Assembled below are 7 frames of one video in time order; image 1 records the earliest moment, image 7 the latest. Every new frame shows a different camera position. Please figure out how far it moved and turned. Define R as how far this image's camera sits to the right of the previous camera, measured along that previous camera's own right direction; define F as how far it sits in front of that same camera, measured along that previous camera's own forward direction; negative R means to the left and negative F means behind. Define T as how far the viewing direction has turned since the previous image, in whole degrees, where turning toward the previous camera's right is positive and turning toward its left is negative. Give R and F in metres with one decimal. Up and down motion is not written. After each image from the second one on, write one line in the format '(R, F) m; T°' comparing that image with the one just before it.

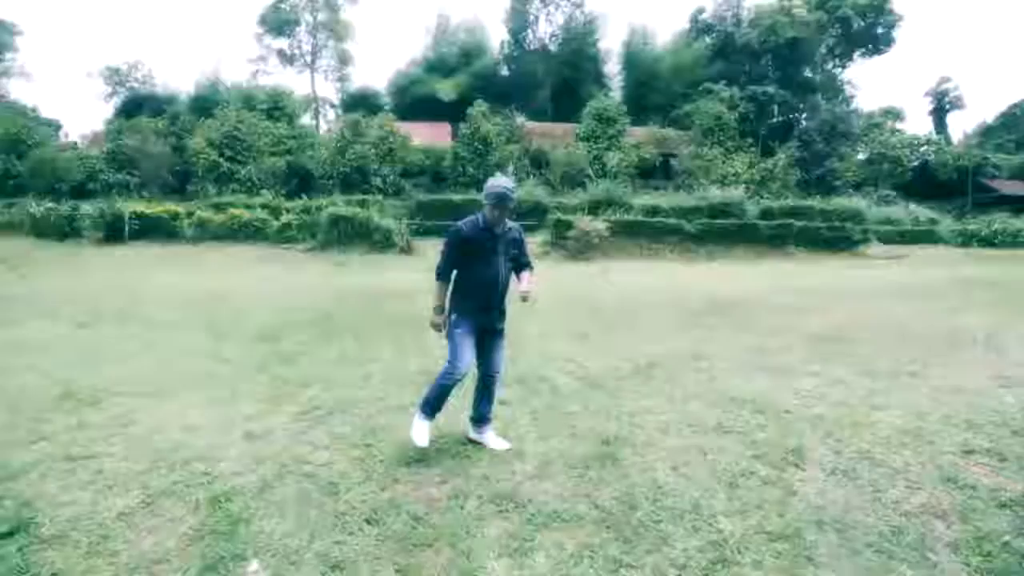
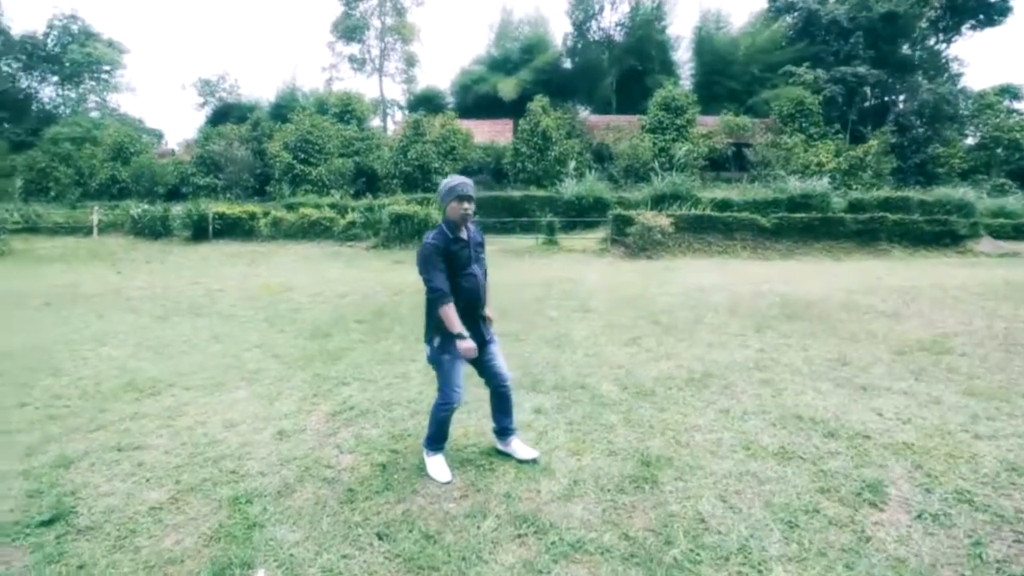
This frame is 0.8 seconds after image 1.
(+0.2, +0.3) m; -8°
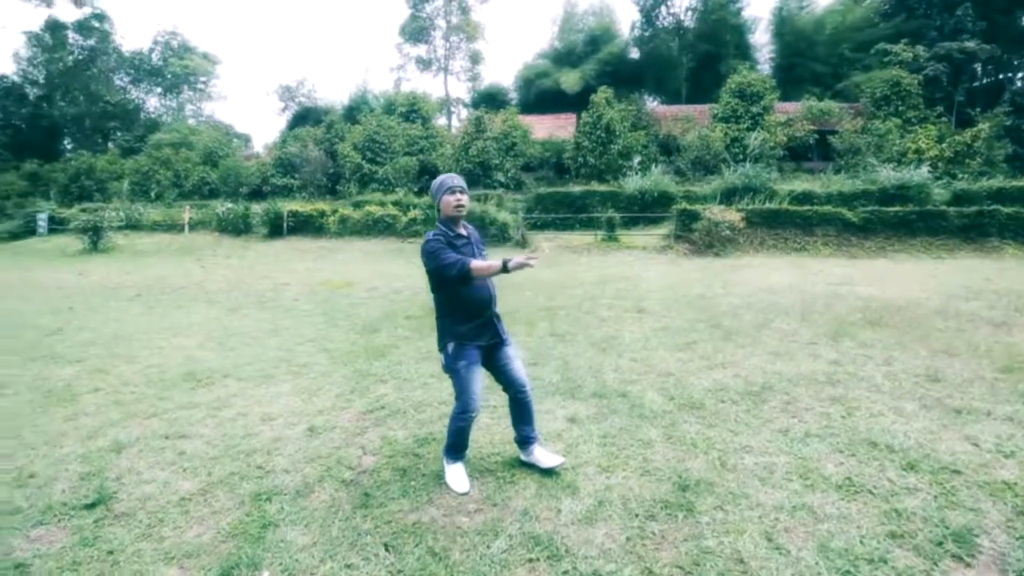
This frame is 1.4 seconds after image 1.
(+0.3, +0.2) m; -8°
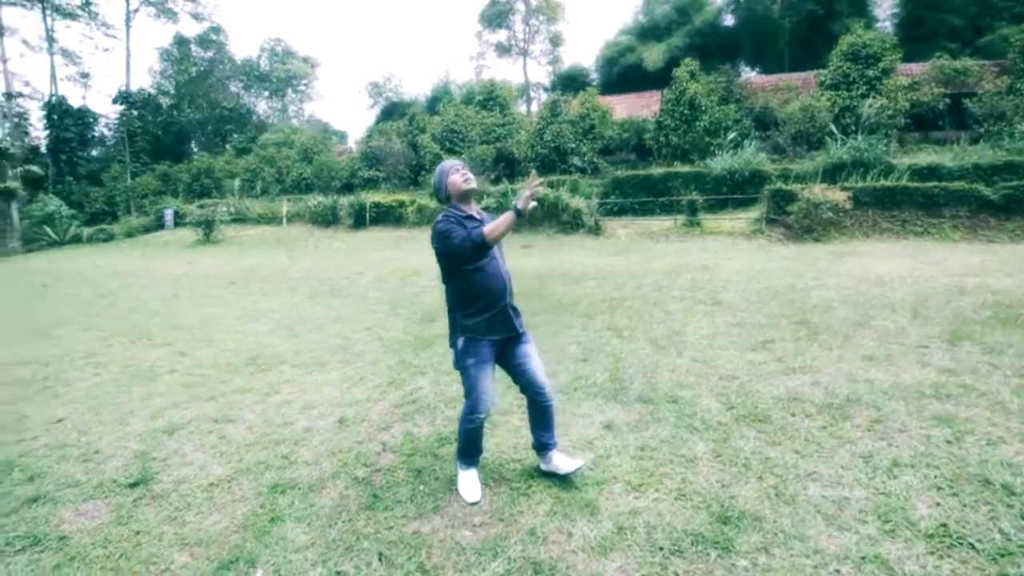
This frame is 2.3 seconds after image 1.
(+0.4, +0.3) m; -10°
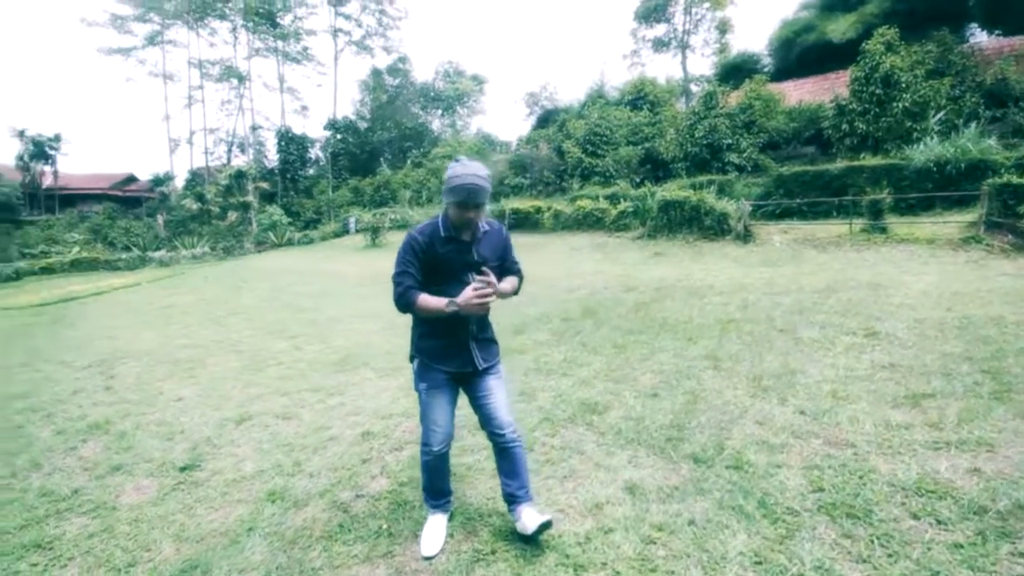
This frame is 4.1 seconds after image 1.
(+0.9, +0.6) m; -19°
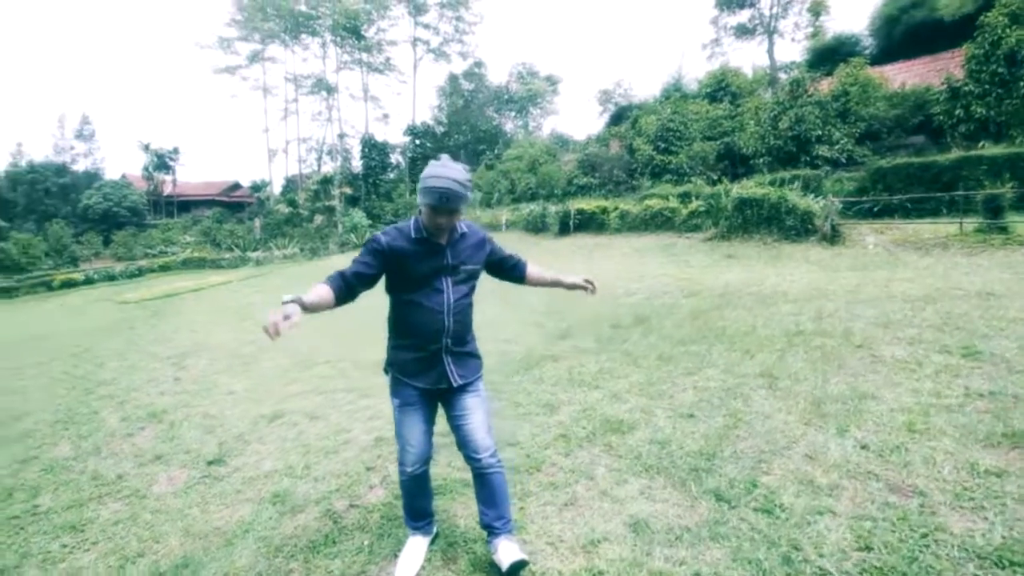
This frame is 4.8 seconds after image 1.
(+0.4, +0.3) m; -9°
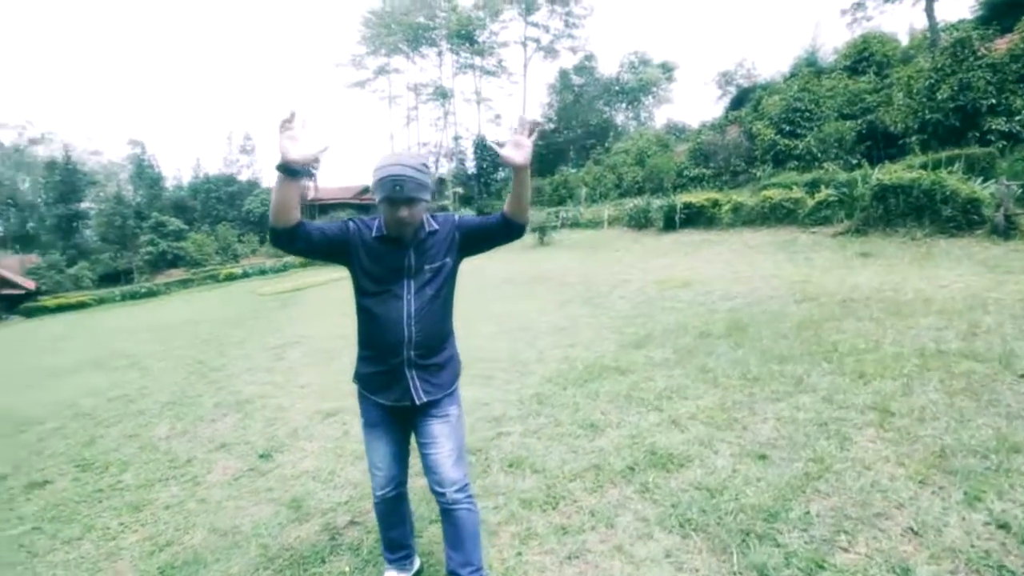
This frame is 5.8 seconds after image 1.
(+0.5, +0.4) m; -13°
